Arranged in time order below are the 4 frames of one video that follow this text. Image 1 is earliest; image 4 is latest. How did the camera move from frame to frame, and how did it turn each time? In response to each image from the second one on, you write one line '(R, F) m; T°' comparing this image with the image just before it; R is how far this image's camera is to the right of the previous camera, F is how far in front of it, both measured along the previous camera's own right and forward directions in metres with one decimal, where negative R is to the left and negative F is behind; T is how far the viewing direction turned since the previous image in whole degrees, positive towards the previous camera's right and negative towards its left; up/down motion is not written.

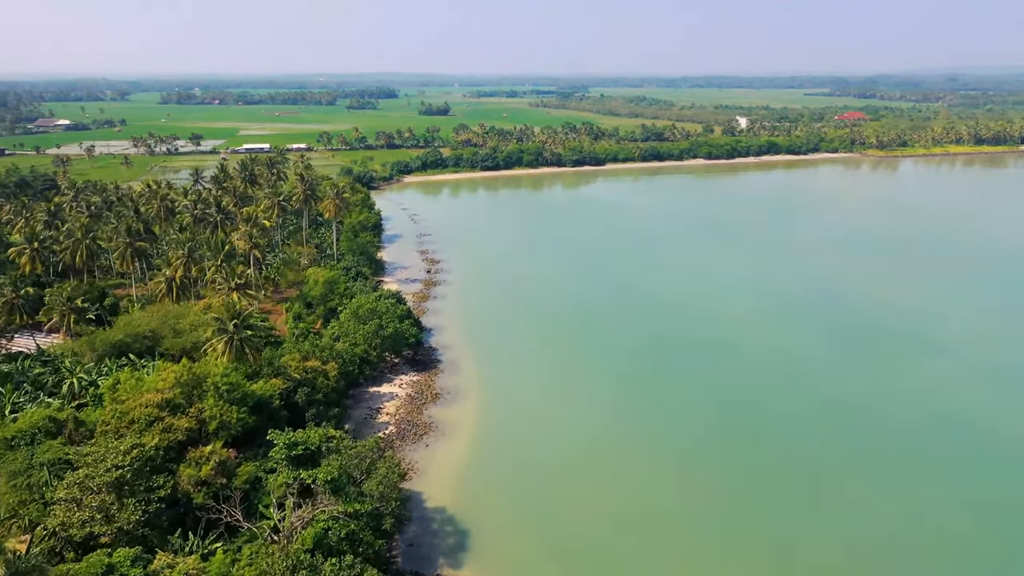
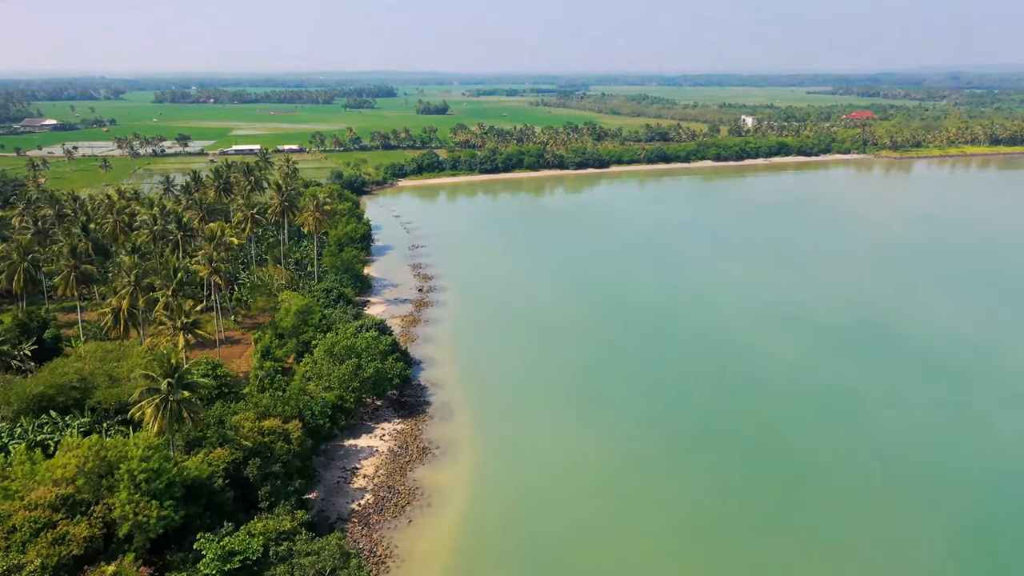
(0.0, +6.4) m; 0°
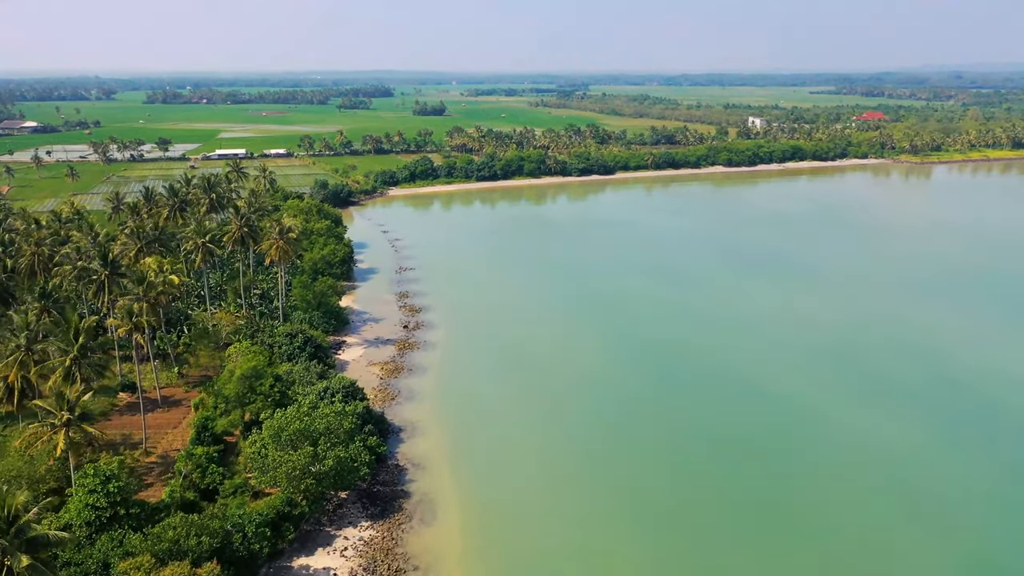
(-0.1, +8.8) m; 0°
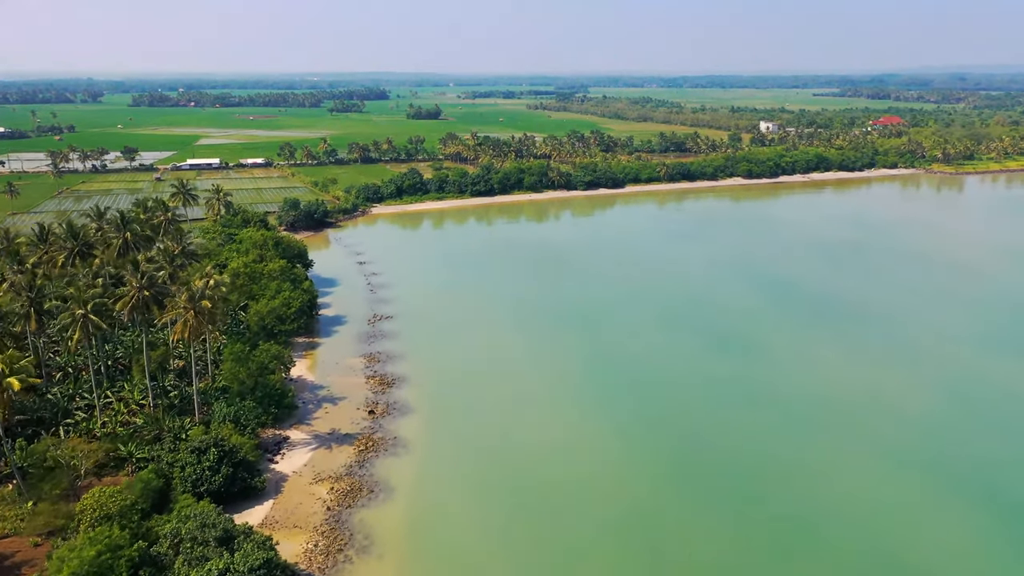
(-0.1, +13.2) m; 0°
